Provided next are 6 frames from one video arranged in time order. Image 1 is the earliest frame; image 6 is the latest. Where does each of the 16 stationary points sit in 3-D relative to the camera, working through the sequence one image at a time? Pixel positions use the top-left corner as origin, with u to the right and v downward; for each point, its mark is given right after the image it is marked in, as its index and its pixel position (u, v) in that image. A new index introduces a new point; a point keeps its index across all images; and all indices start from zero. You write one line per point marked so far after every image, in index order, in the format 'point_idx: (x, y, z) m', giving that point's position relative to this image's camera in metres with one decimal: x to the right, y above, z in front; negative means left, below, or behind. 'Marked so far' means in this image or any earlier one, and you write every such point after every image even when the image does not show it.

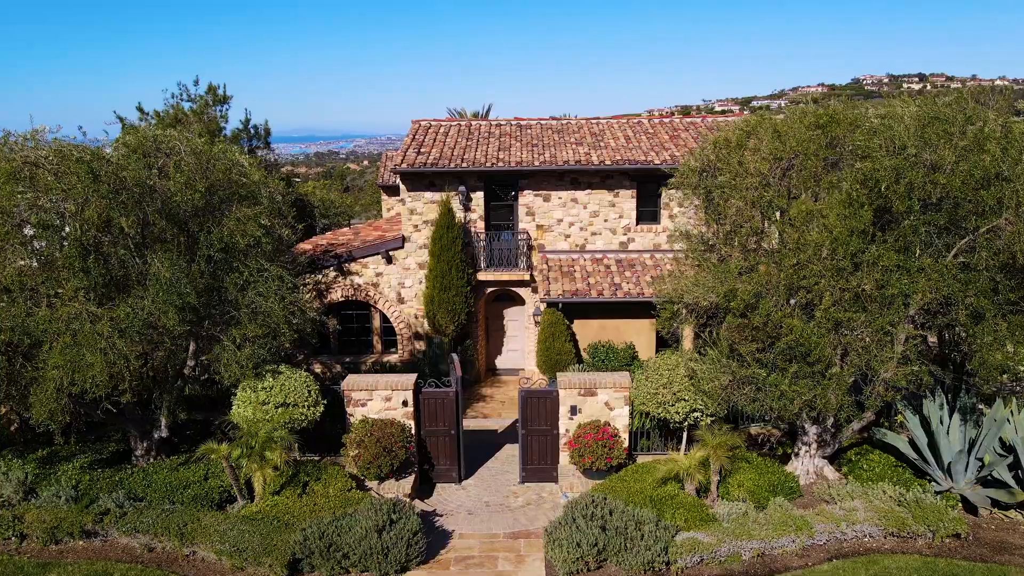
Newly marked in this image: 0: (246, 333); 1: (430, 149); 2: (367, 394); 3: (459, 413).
0: (-4.0, -0.7, +10.1) m
1: (-2.4, +4.1, +19.7) m
2: (-2.4, -1.8, +11.4) m
3: (-0.9, -2.1, +11.6) m
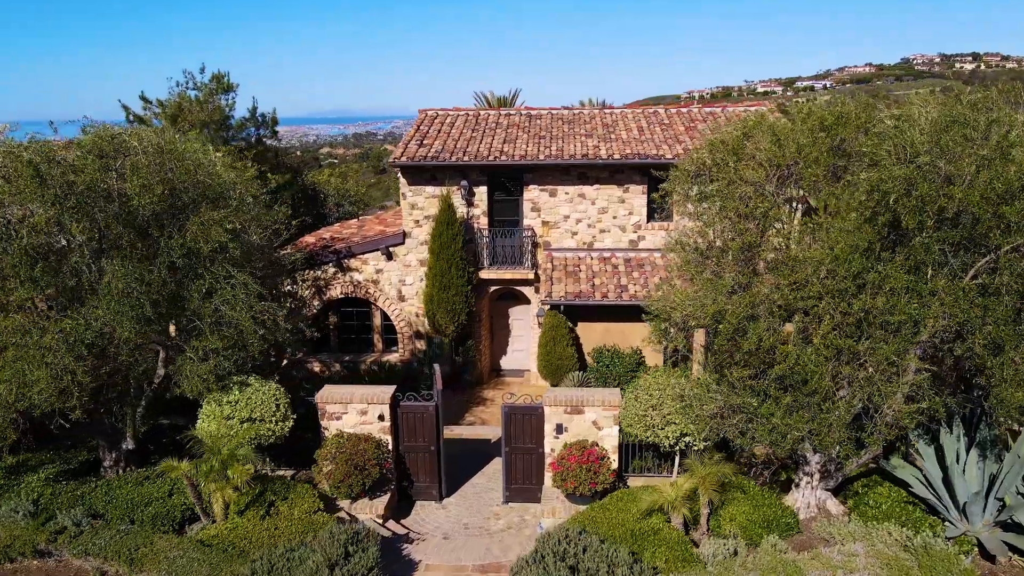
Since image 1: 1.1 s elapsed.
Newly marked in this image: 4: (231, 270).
0: (-4.3, -0.8, +9.6) m
1: (-2.2, +4.1, +19.1) m
2: (-2.7, -1.9, +10.8) m
3: (-1.2, -2.3, +11.0) m
4: (-4.1, +0.3, +9.9) m
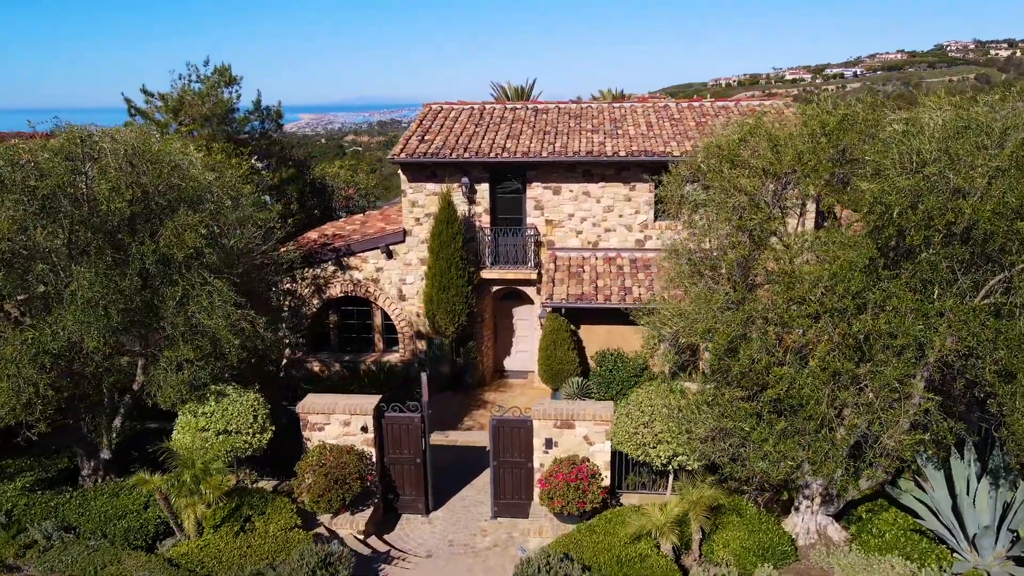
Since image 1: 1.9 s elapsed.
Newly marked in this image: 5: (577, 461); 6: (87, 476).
0: (-4.6, -0.9, +9.3) m
1: (-2.1, +4.2, +18.6) m
2: (-2.9, -2.0, +10.5) m
3: (-1.4, -2.4, +10.6) m
4: (-4.3, +0.2, +9.6) m
5: (+1.0, -2.5, +10.0) m
6: (-6.5, -2.9, +10.3) m
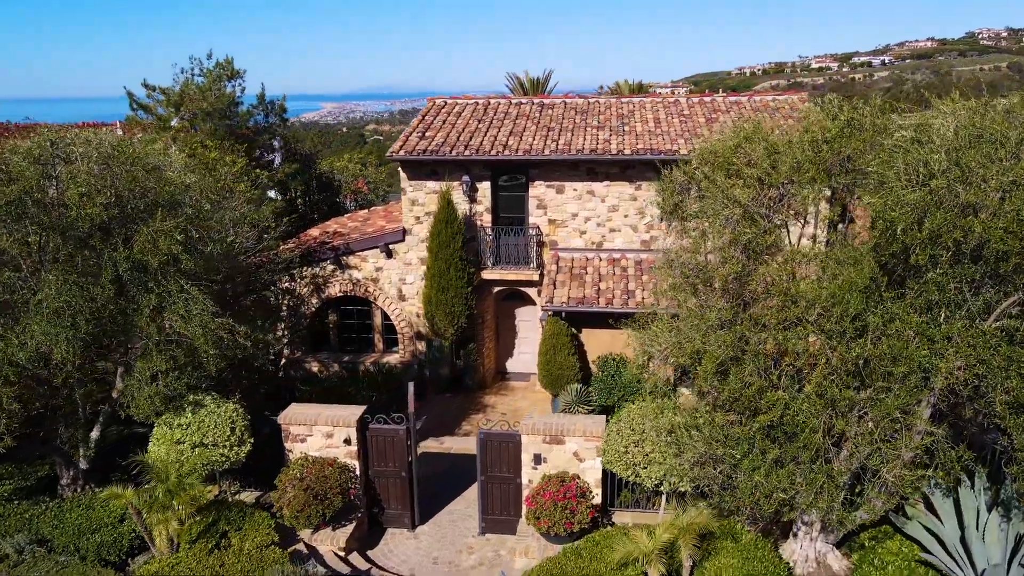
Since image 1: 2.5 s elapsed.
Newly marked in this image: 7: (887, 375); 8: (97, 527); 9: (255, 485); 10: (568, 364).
0: (-4.8, -1.0, +9.0) m
1: (-2.0, +4.1, +18.2) m
2: (-3.1, -2.1, +10.2) m
3: (-1.5, -2.5, +10.3) m
4: (-4.5, +0.1, +9.3) m
5: (+0.8, -2.7, +9.6) m
6: (-6.7, -3.0, +10.1) m
7: (+3.5, -0.8, +6.4) m
8: (-5.6, -3.2, +9.1) m
9: (-4.0, -3.1, +10.5) m
10: (+1.3, -1.8, +15.8) m
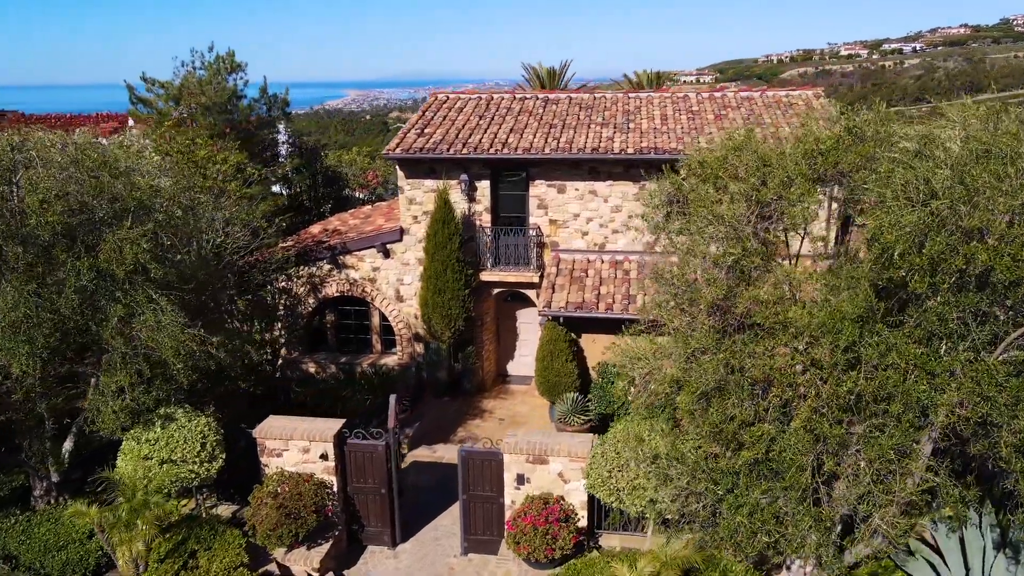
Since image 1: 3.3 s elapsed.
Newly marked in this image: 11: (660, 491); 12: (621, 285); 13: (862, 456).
0: (-5.0, -1.2, +8.7) m
1: (-2.0, +4.1, +17.7) m
2: (-3.3, -2.3, +9.8) m
3: (-1.8, -2.7, +9.9) m
4: (-4.7, -0.1, +9.0) m
5: (+0.5, -2.9, +9.1) m
6: (-6.9, -3.1, +9.9) m
7: (+3.2, -1.1, +5.9) m
8: (-5.9, -3.3, +8.9) m
9: (-4.2, -3.2, +10.2) m
10: (+1.2, -1.8, +15.3) m
11: (+1.6, -2.2, +7.5) m
12: (+2.5, +0.1, +15.8) m
13: (+3.1, -1.5, +6.0) m
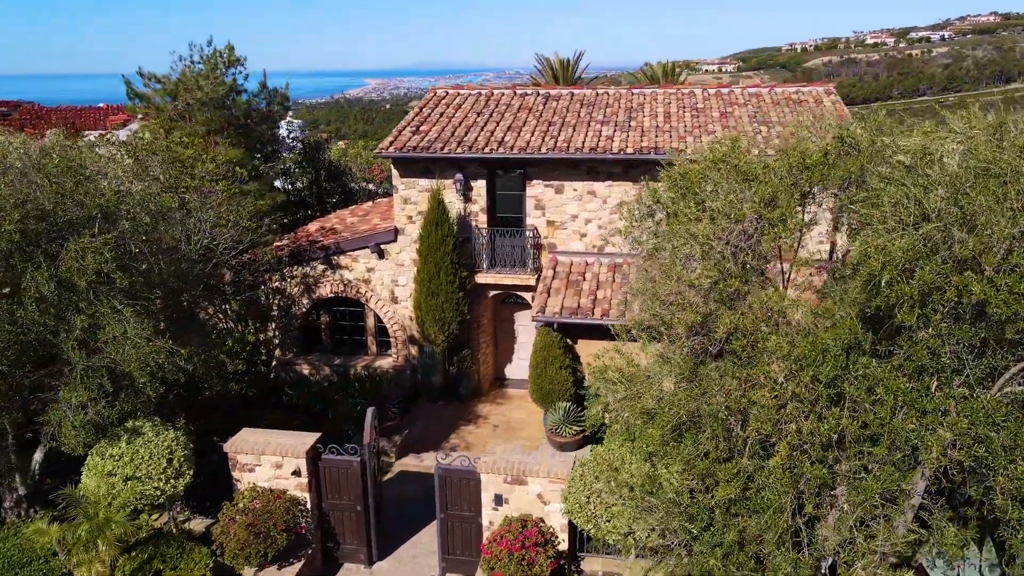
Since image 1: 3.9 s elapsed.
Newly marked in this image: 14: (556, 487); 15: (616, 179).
0: (-5.3, -1.3, +8.4) m
1: (-2.1, +4.1, +17.3) m
2: (-3.6, -2.4, +9.5) m
3: (-2.1, -2.8, +9.6) m
4: (-5.0, -0.2, +8.7) m
5: (+0.2, -3.0, +8.7) m
6: (-7.2, -3.2, +9.7) m
7: (+2.8, -1.3, +5.4) m
8: (-6.2, -3.5, +8.6) m
9: (-4.5, -3.3, +10.0) m
10: (+1.1, -1.9, +14.9) m
11: (+1.3, -2.4, +7.0) m
12: (+2.4, 0.0, +15.4) m
13: (+2.7, -1.7, +5.6) m
14: (+0.5, -2.5, +8.6) m
15: (+2.5, +2.6, +16.2) m
